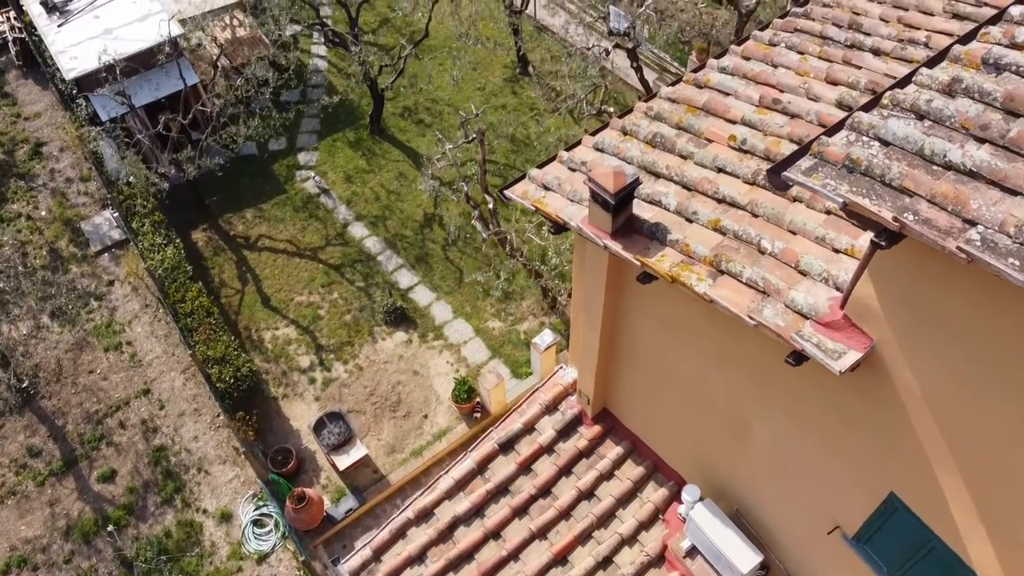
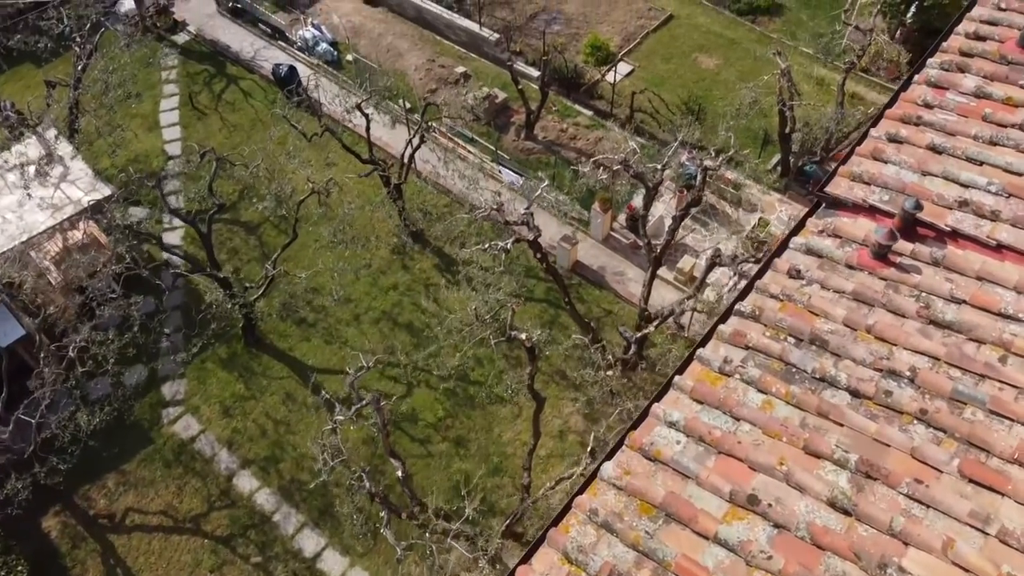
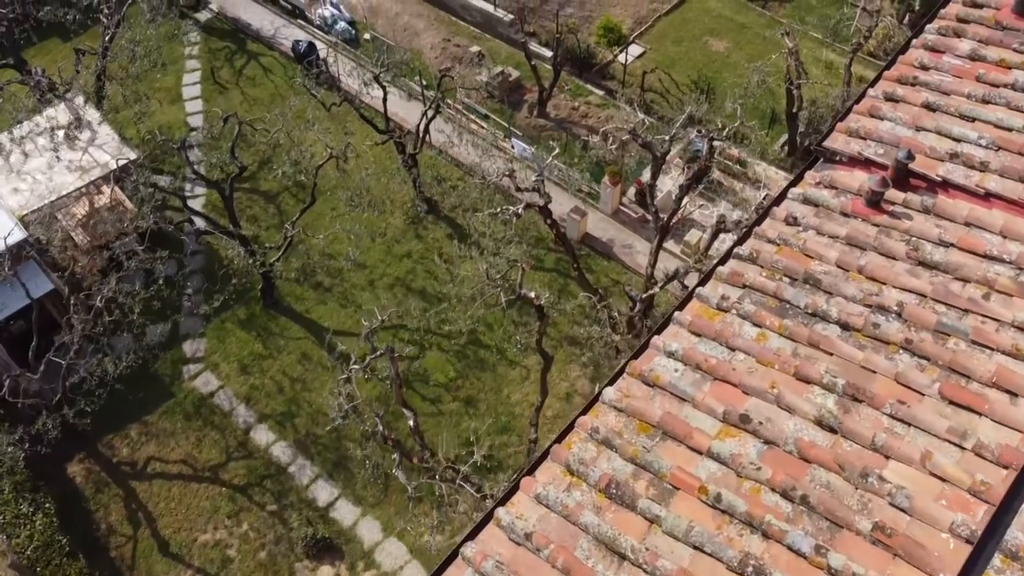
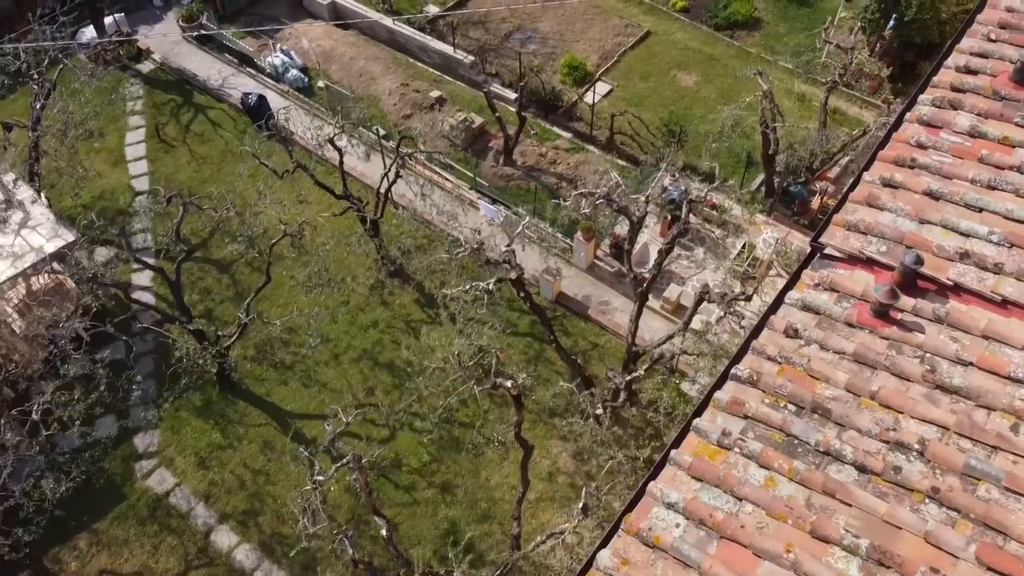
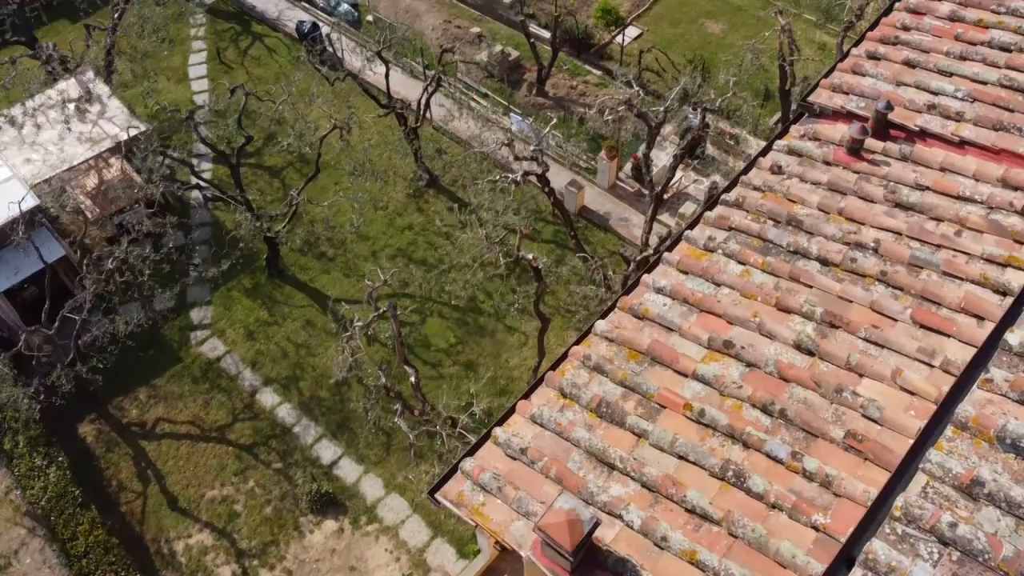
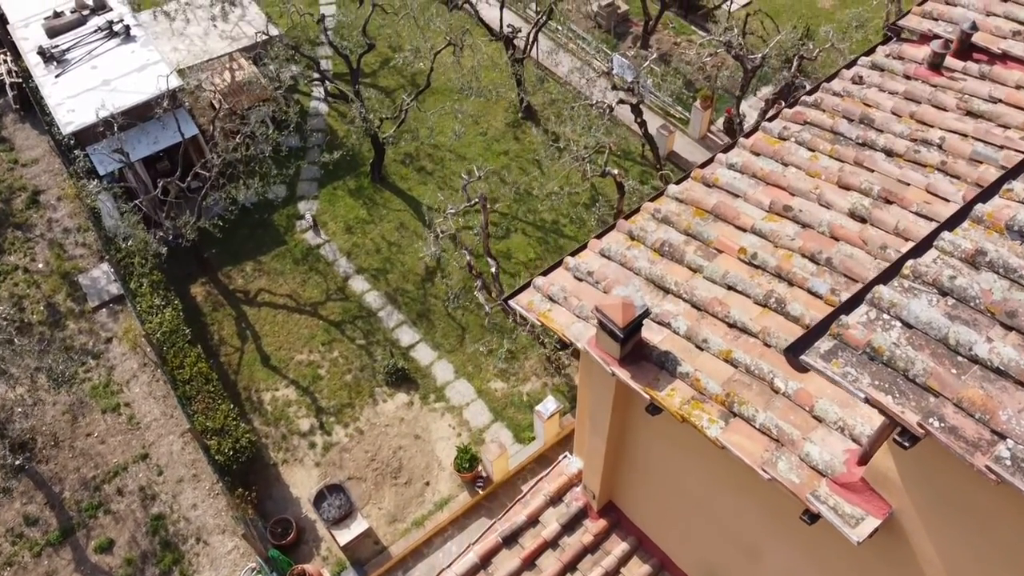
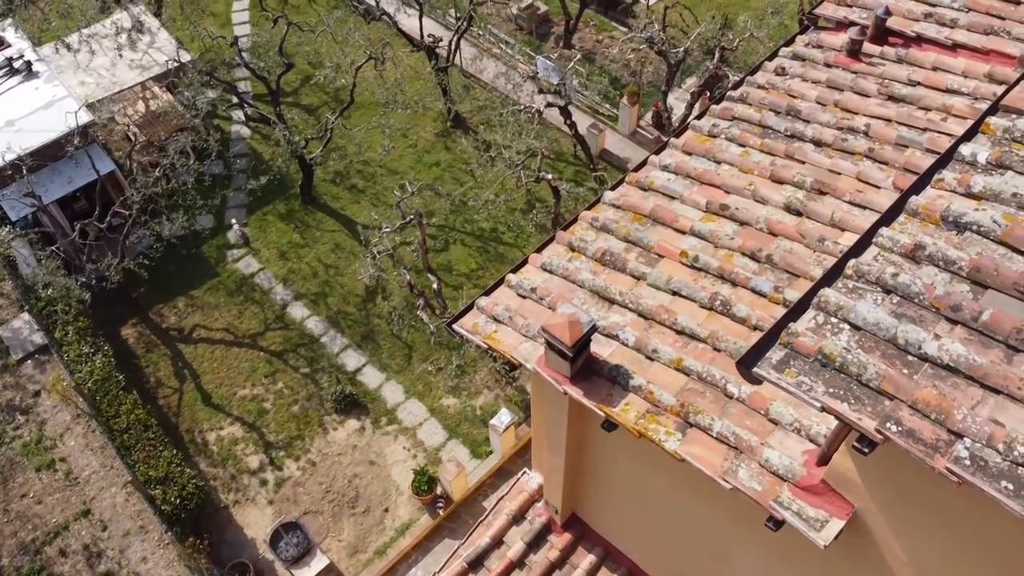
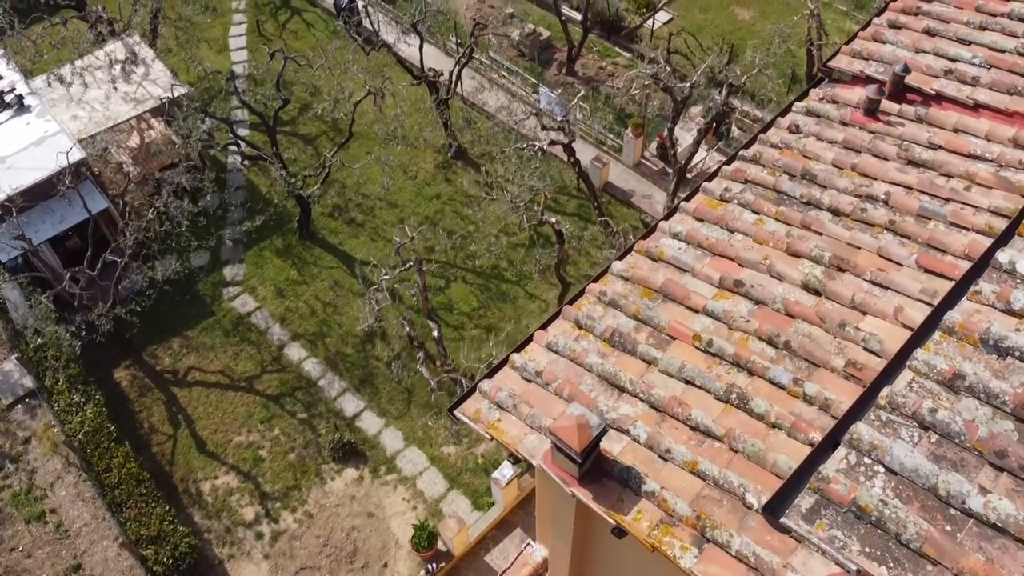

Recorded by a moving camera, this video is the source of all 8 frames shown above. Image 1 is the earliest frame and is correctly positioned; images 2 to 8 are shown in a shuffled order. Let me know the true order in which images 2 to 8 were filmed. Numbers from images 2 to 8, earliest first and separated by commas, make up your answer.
6, 7, 8, 5, 3, 2, 4
